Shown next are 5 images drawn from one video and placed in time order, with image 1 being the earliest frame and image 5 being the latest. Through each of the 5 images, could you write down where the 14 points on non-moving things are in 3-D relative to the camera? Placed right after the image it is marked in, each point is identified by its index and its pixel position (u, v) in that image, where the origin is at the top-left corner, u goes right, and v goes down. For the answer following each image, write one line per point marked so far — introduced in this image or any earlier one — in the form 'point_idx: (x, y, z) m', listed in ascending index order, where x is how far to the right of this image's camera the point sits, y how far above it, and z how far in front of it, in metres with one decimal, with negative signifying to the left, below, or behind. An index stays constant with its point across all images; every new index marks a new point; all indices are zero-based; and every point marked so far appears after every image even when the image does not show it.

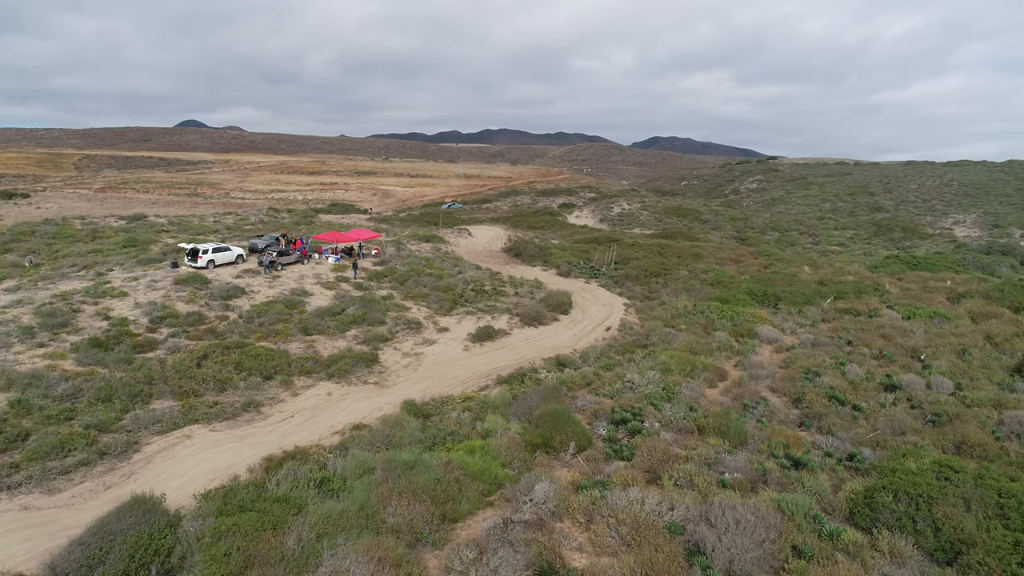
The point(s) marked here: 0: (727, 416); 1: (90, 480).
0: (+3.1, -1.9, +10.5) m
1: (-5.0, -2.3, +8.5) m
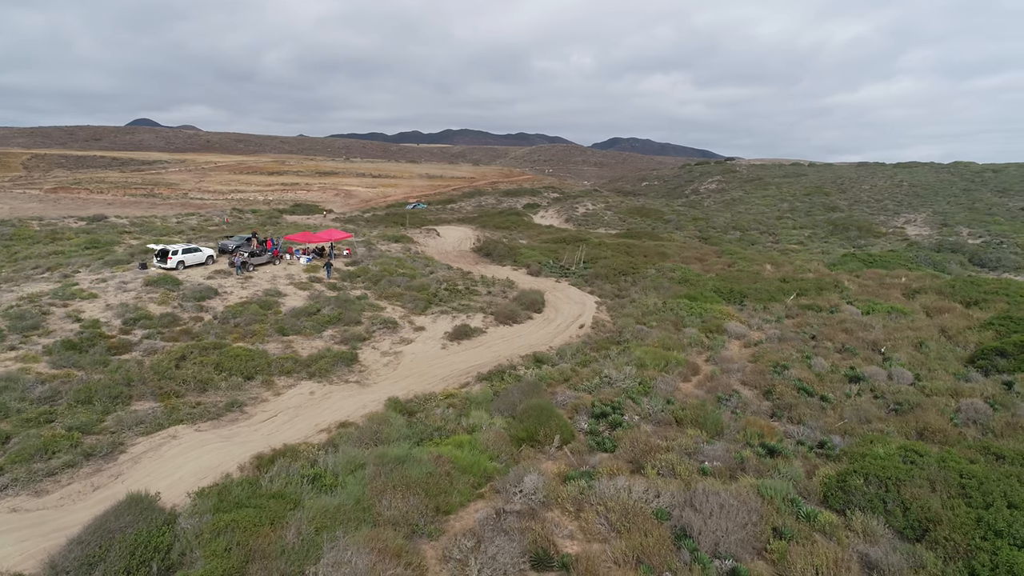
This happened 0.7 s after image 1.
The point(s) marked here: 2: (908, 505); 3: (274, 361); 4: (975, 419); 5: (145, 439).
0: (+2.9, -1.8, +10.9) m
1: (-5.1, -2.3, +8.4) m
2: (+4.1, -2.3, +7.5) m
3: (-4.3, -1.3, +13.2) m
4: (+6.7, -1.9, +10.4) m
5: (-4.9, -2.0, +9.6) m
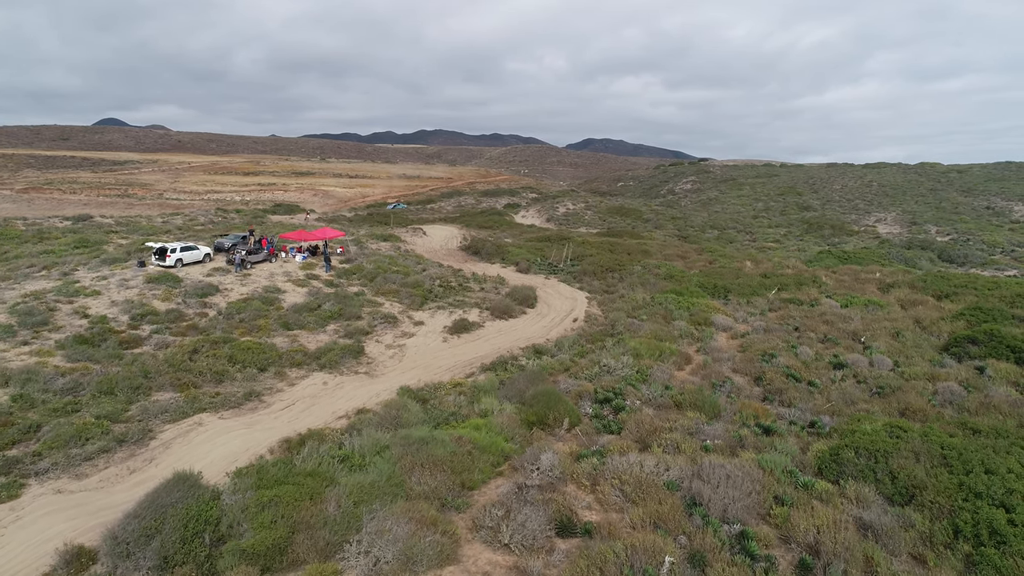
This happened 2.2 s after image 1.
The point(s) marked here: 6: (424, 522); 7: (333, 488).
0: (+3.0, -1.7, +11.6) m
1: (-4.9, -2.2, +8.8) m
2: (+4.4, -2.1, +8.2) m
3: (-4.3, -1.2, +13.6) m
4: (+6.8, -1.7, +11.2) m
5: (-4.7, -1.9, +10.0) m
6: (-0.9, -2.4, +7.3) m
7: (-2.0, -2.2, +7.9) m
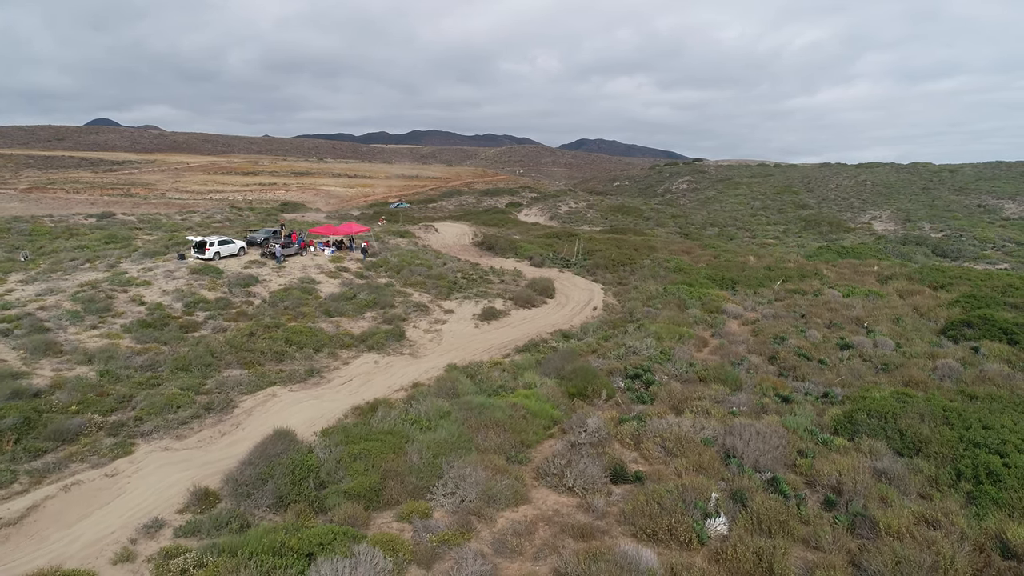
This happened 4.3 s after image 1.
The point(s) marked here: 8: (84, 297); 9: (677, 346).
0: (+3.7, -1.4, +12.7) m
1: (-4.2, -1.9, +9.8) m
2: (+5.1, -1.9, +9.3) m
3: (-3.6, -1.0, +14.6) m
4: (+7.5, -1.5, +12.3) m
5: (-4.0, -1.7, +11.0) m
6: (-0.2, -2.1, +8.4) m
7: (-1.3, -1.9, +8.9) m
8: (-9.2, -0.2, +15.5) m
9: (+3.4, -1.2, +14.7) m
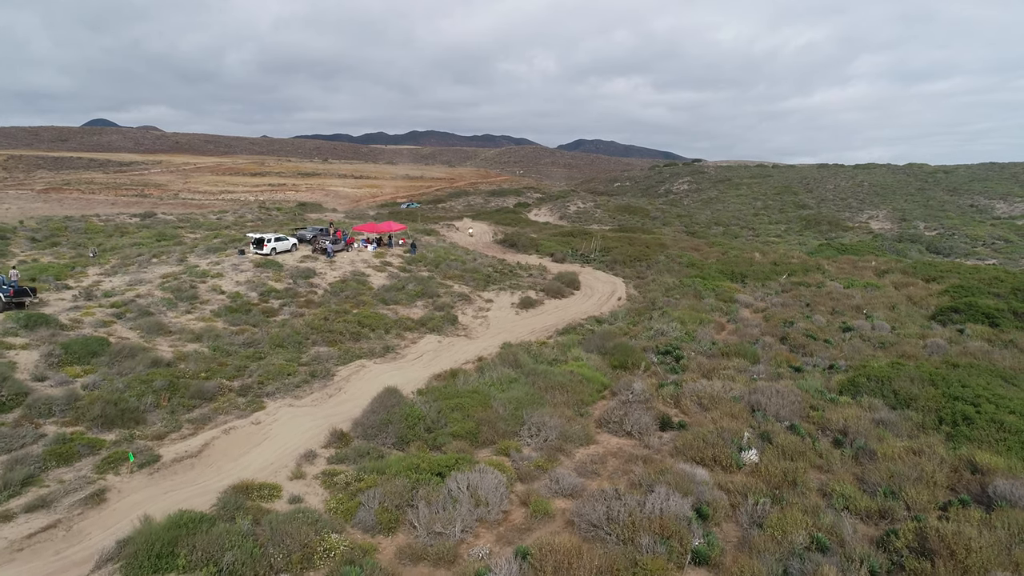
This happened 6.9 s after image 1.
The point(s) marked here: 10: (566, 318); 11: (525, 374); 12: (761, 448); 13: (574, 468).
0: (+4.7, -1.2, +14.7) m
1: (-3.2, -1.7, +11.8) m
2: (+6.1, -1.6, +11.3) m
3: (-2.7, -0.8, +16.5) m
4: (+8.5, -1.2, +14.3) m
5: (-3.1, -1.4, +13.0) m
6: (+0.8, -1.9, +10.3) m
7: (-0.3, -1.7, +10.9) m
8: (-8.3, 0.0, +17.4) m
9: (+4.3, -0.9, +16.6) m
10: (+1.4, -0.8, +18.5) m
11: (+0.2, -1.5, +12.4) m
12: (+3.2, -2.1, +9.4) m
13: (+0.8, -2.2, +9.0) m
